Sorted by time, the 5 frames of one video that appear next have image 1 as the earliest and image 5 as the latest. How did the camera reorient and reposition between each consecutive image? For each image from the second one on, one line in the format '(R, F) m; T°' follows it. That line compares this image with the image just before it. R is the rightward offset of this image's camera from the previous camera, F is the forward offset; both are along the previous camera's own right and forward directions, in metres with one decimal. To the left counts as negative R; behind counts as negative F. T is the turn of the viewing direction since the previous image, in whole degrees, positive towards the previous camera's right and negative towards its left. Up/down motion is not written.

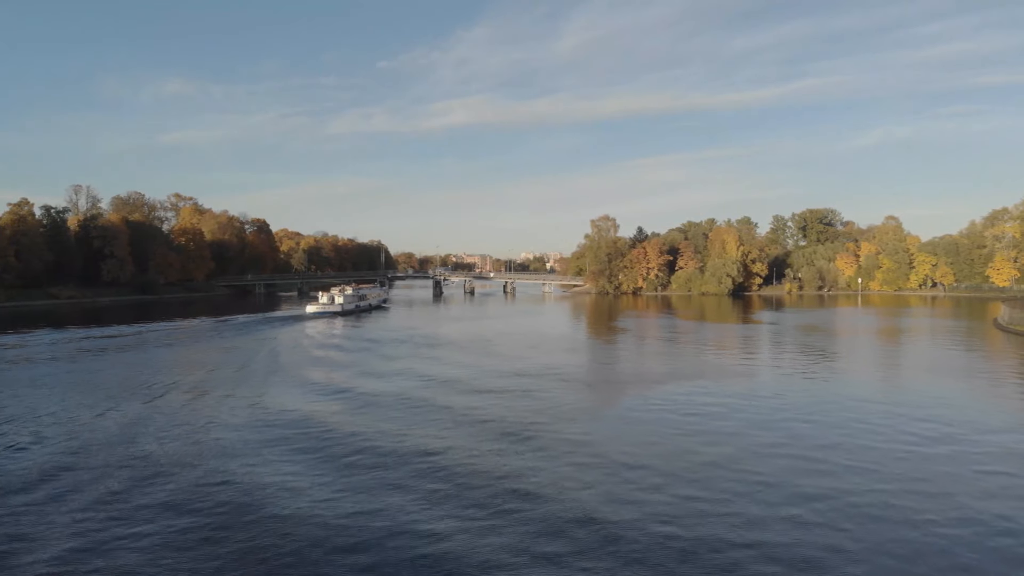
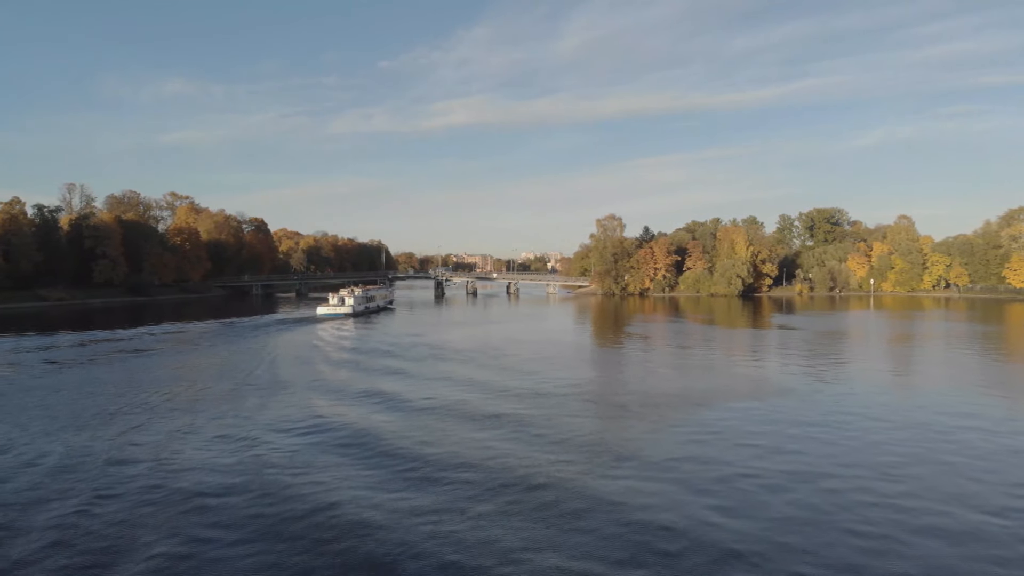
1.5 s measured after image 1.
(-0.3, +1.8) m; 0°
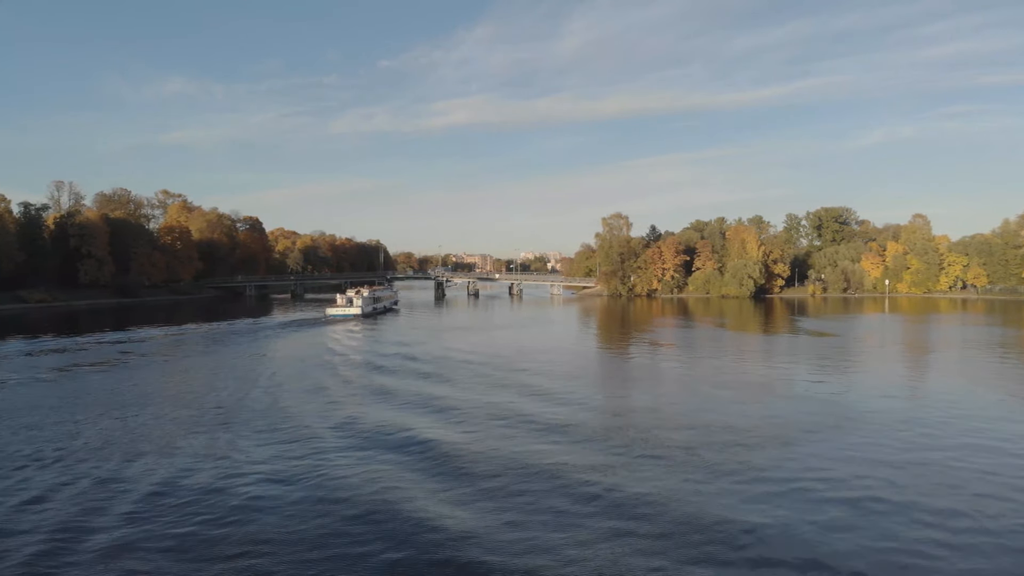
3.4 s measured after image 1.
(-0.3, +2.5) m; 0°
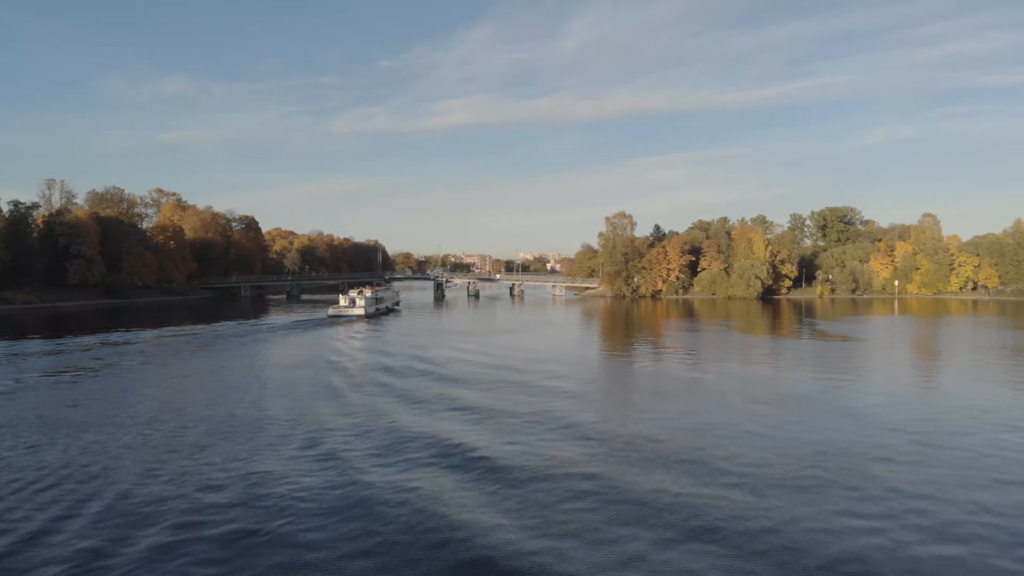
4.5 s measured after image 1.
(-0.2, +1.6) m; 0°
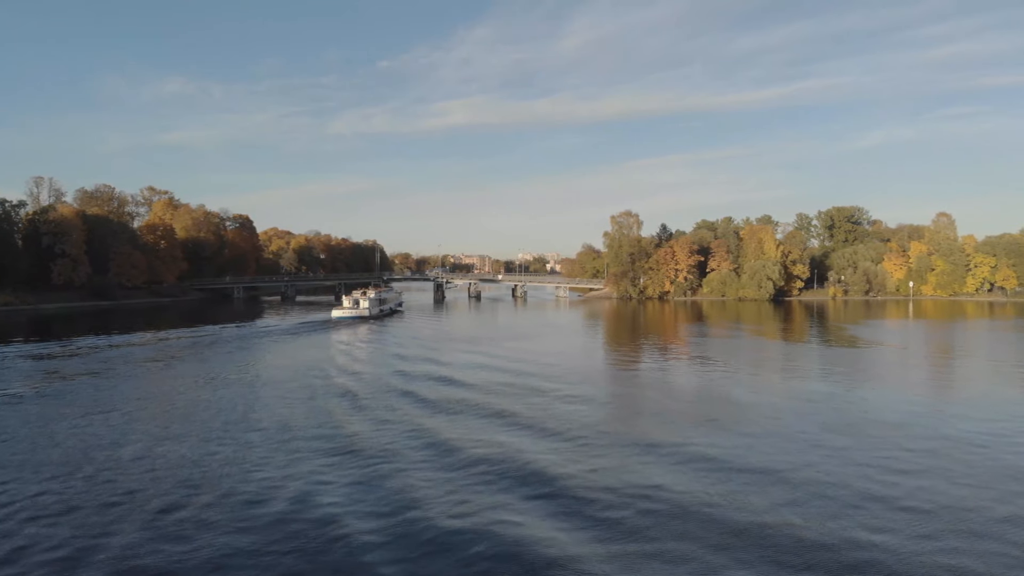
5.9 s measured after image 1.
(-0.3, +2.2) m; 0°
